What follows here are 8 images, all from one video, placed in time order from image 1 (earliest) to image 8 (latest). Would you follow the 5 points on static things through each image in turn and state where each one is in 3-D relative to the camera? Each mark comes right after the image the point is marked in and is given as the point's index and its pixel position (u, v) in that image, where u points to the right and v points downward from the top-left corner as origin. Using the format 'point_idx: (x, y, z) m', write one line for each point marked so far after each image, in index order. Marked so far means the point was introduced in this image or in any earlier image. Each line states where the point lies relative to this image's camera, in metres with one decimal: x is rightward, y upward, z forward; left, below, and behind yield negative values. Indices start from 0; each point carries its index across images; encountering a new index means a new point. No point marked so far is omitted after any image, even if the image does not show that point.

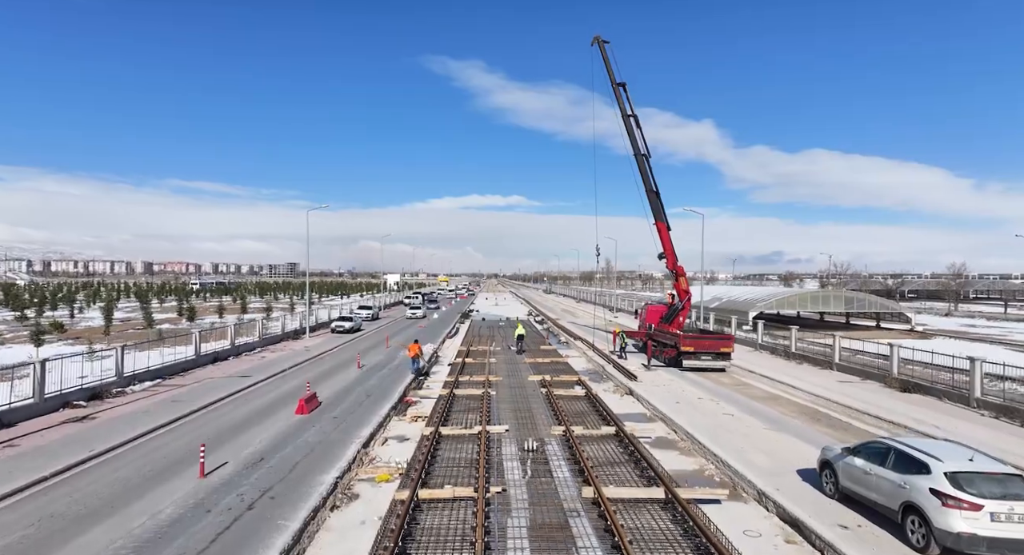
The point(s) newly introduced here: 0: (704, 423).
0: (+3.5, -2.6, +10.2) m
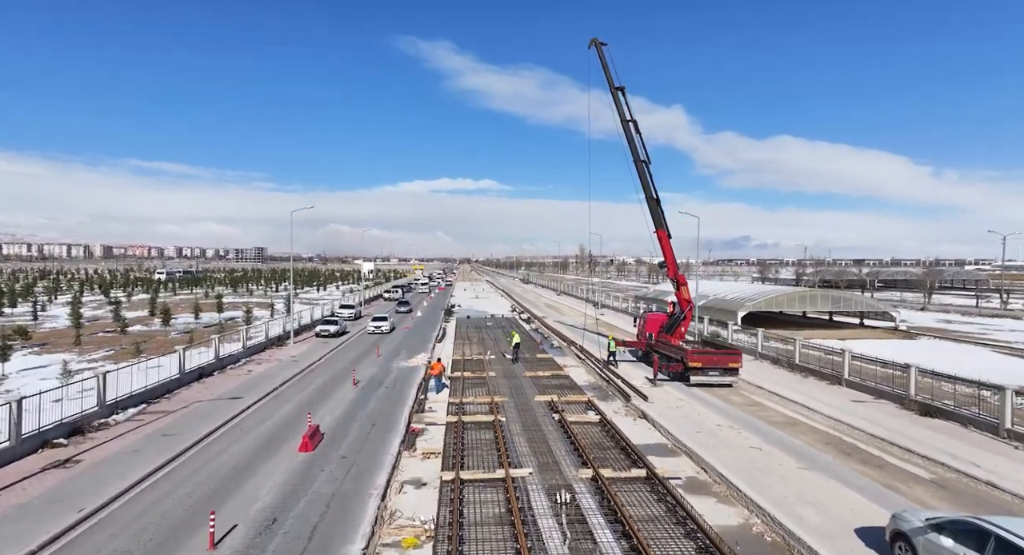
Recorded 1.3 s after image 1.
0: (+3.9, -3.2, +9.8) m
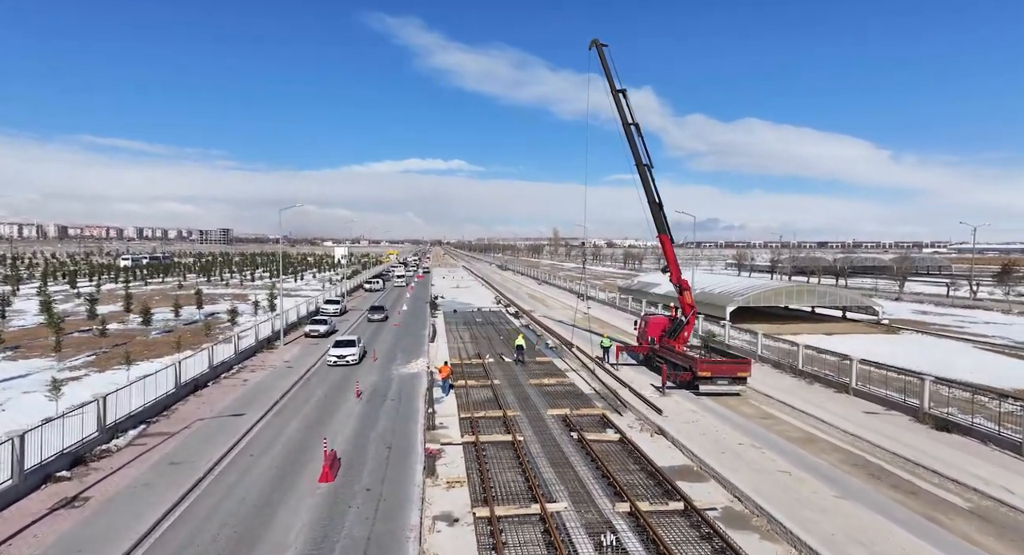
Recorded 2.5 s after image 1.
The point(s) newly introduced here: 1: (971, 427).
0: (+4.4, -3.6, +9.6) m
1: (+10.4, -3.4, +12.7) m
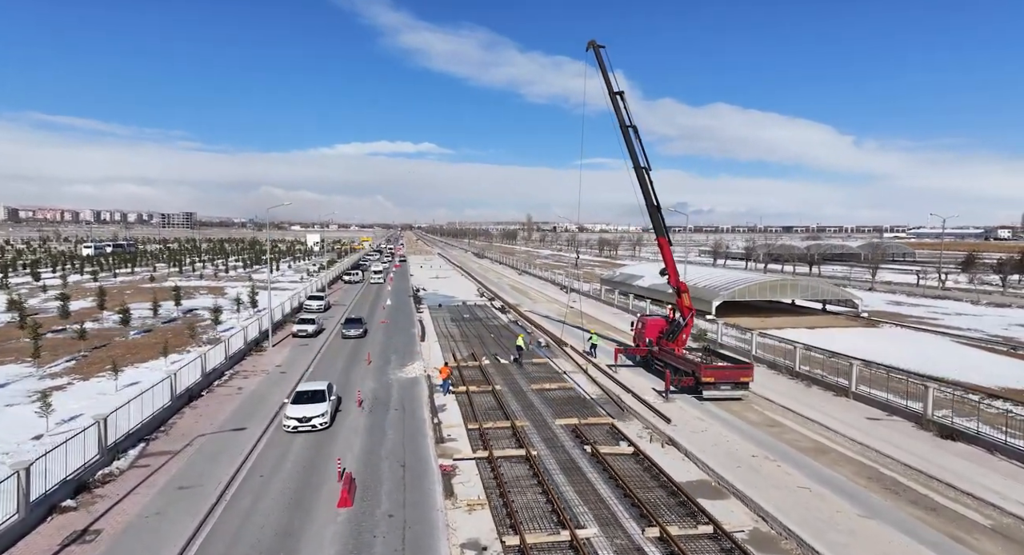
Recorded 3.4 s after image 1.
0: (+4.8, -3.9, +9.7) m
1: (+10.7, -3.6, +13.0) m
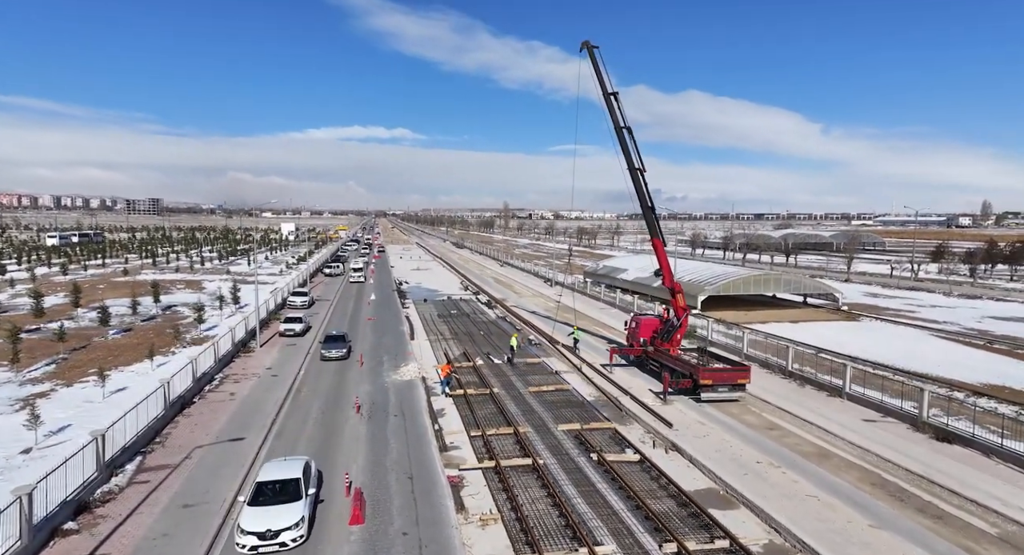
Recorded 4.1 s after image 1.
0: (+5.0, -4.1, +9.8) m
1: (+10.8, -3.8, +13.3) m
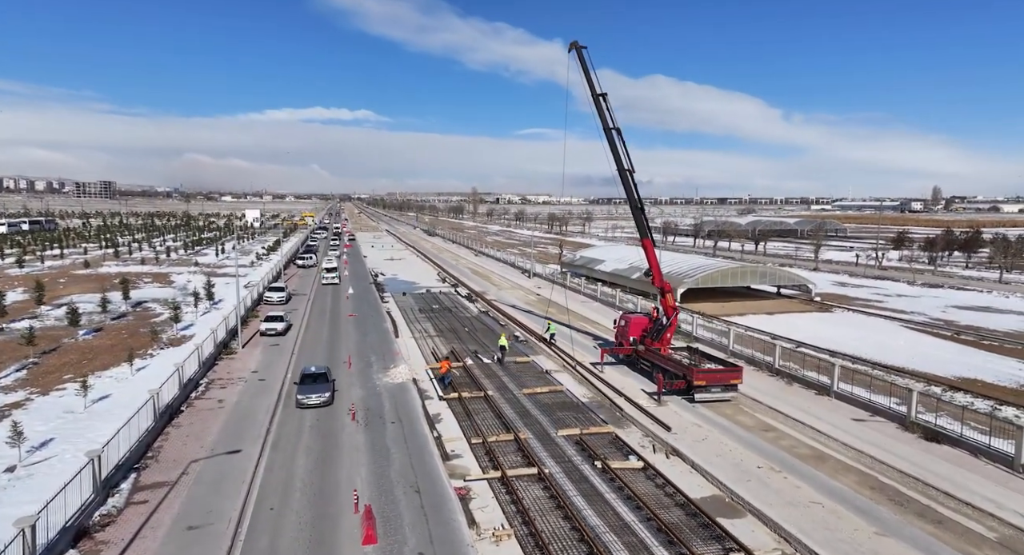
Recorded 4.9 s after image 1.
0: (+5.2, -4.4, +10.0) m
1: (+10.9, -3.9, +13.7) m
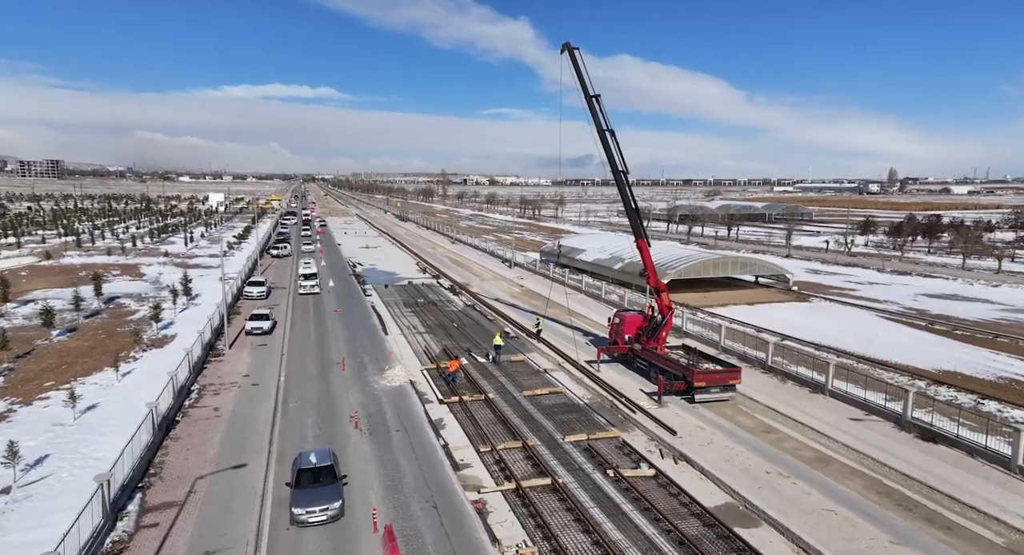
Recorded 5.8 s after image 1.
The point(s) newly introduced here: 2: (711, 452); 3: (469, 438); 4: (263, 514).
0: (+5.7, -4.6, +10.2) m
1: (+11.2, -4.0, +14.2) m
2: (+5.0, -4.4, +14.2) m
3: (-1.3, -4.5, +15.9) m
4: (-5.0, -4.7, +11.3) m
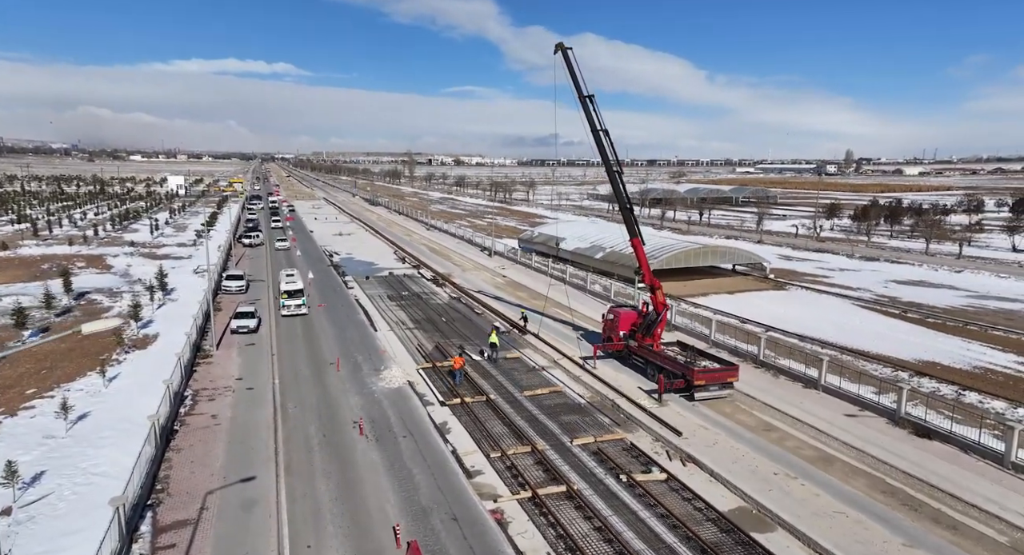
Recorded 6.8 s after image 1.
0: (+6.1, -4.8, +10.6) m
1: (+11.4, -4.1, +14.7) m
2: (+5.3, -4.5, +14.5) m
3: (-1.1, -4.6, +15.9) m
4: (-4.6, -5.0, +11.2) m
